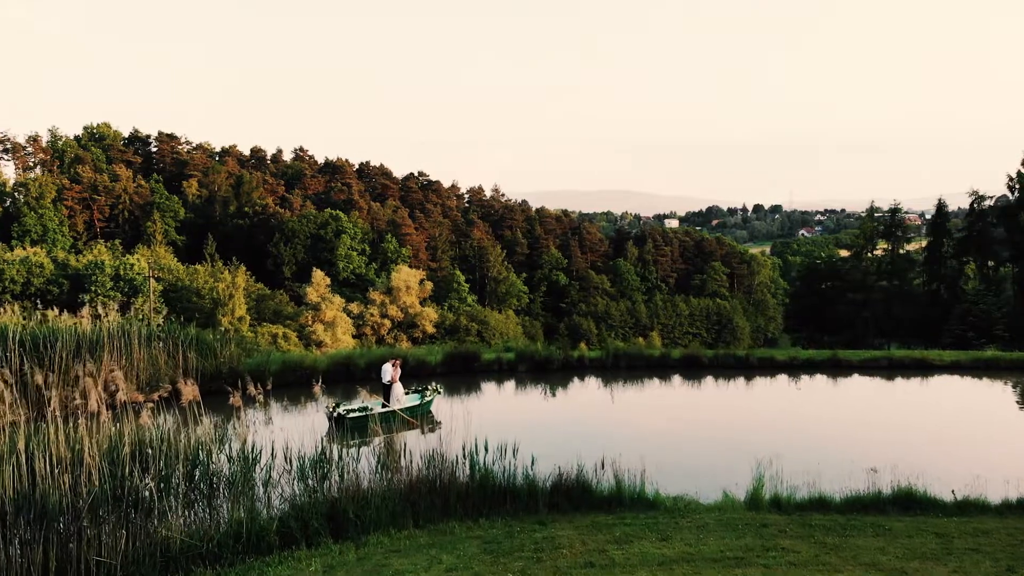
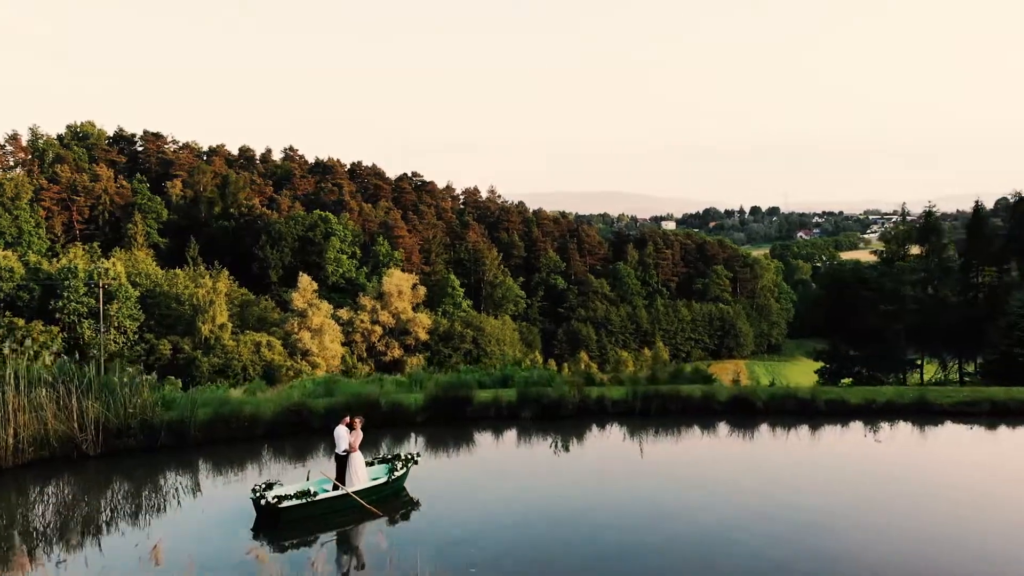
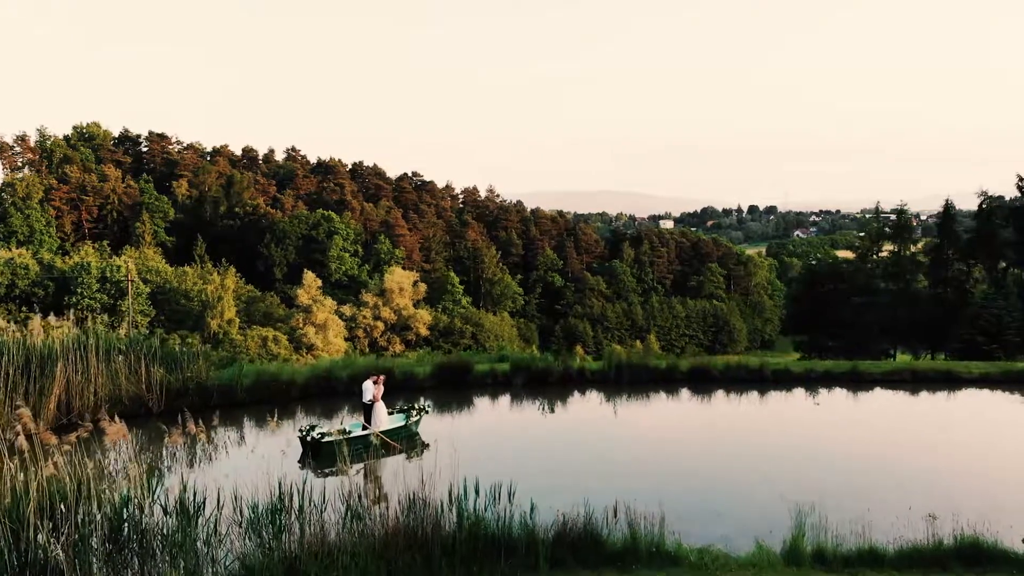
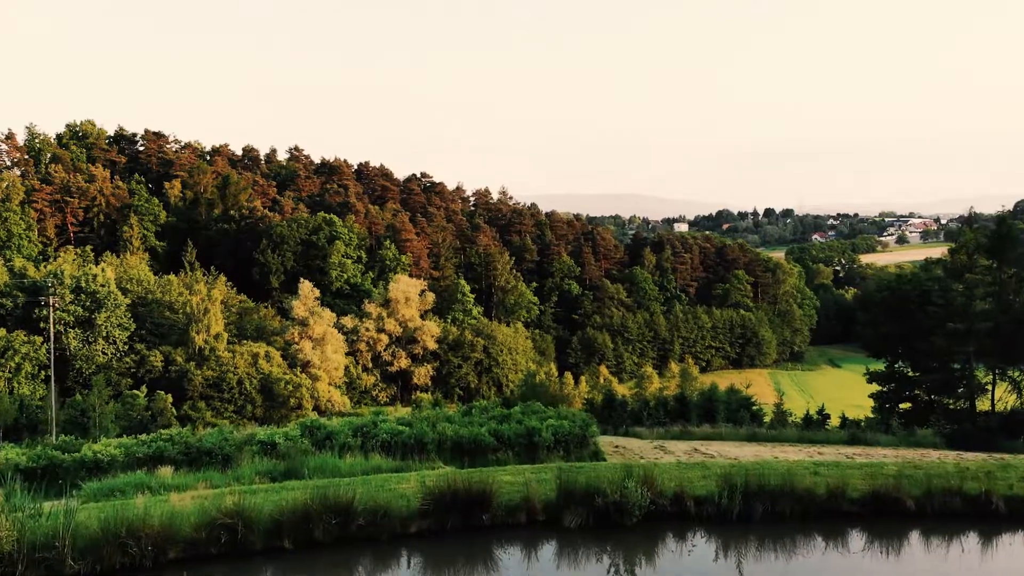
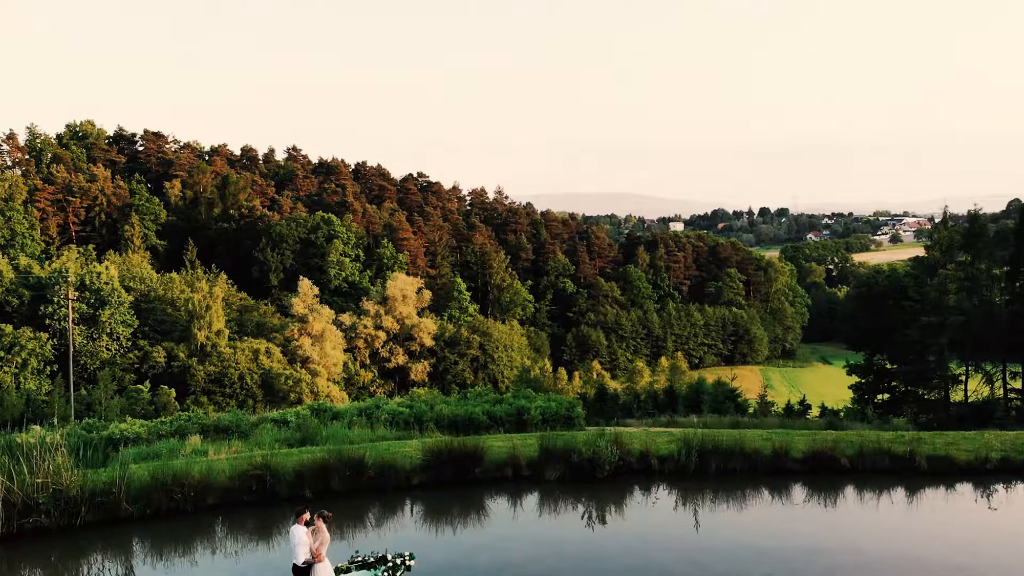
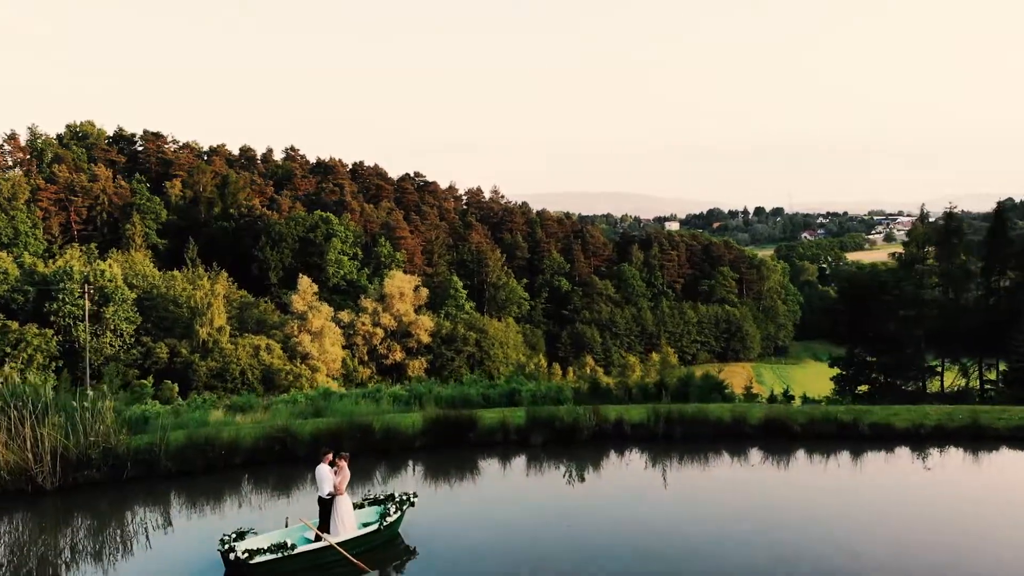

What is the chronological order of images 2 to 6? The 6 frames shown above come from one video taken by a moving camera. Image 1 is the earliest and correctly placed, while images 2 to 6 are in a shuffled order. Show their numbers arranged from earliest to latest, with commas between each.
3, 2, 6, 5, 4
